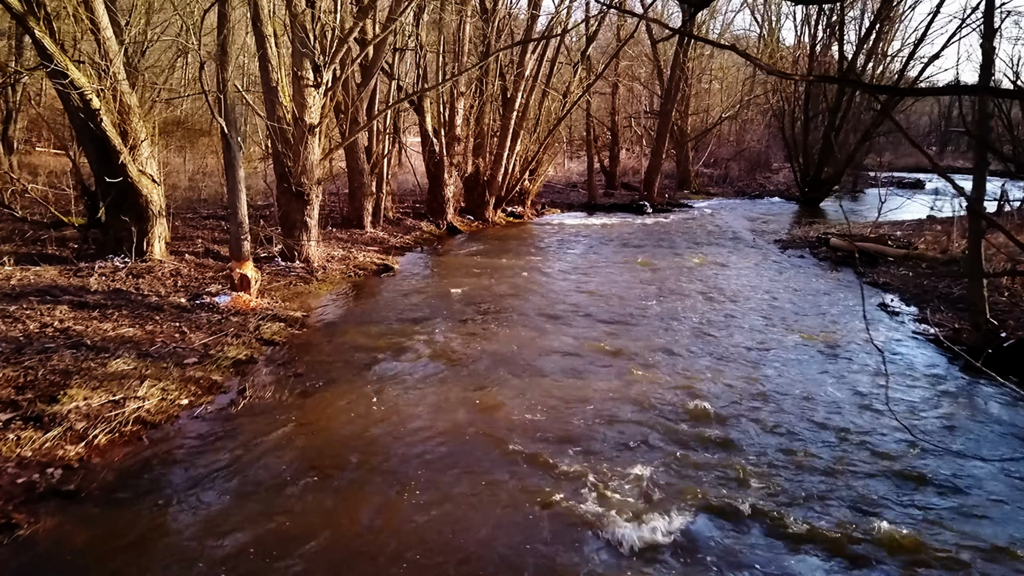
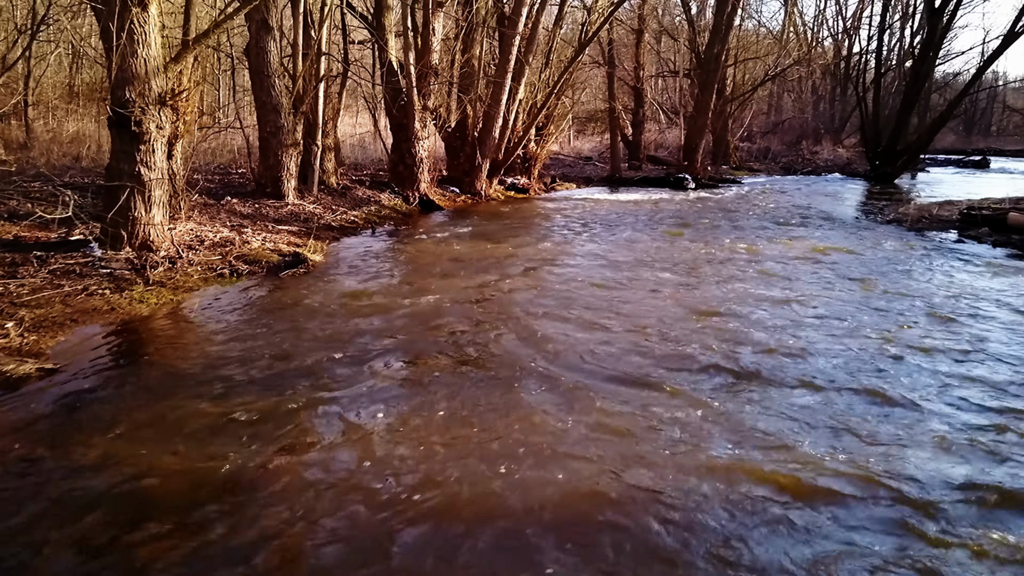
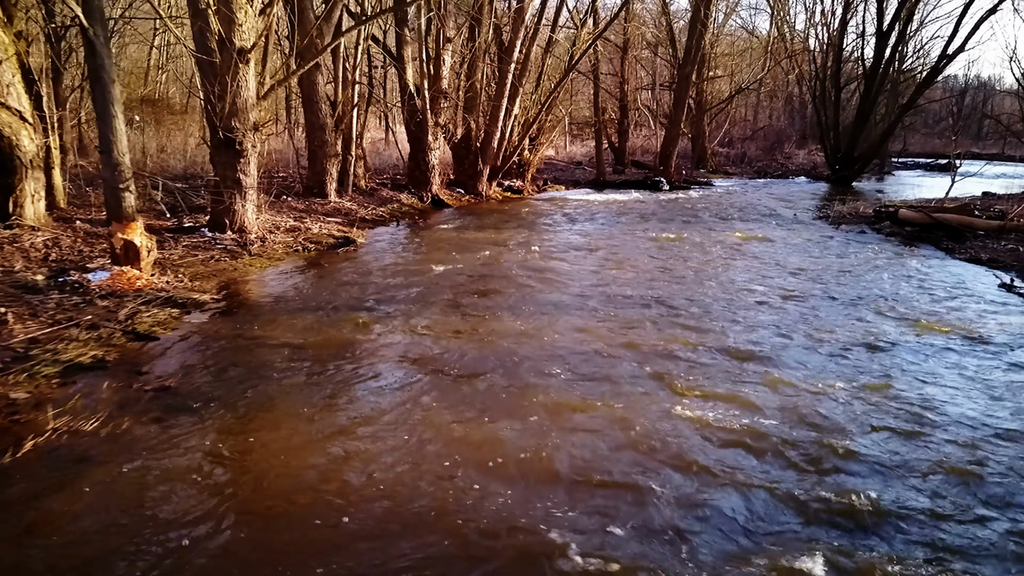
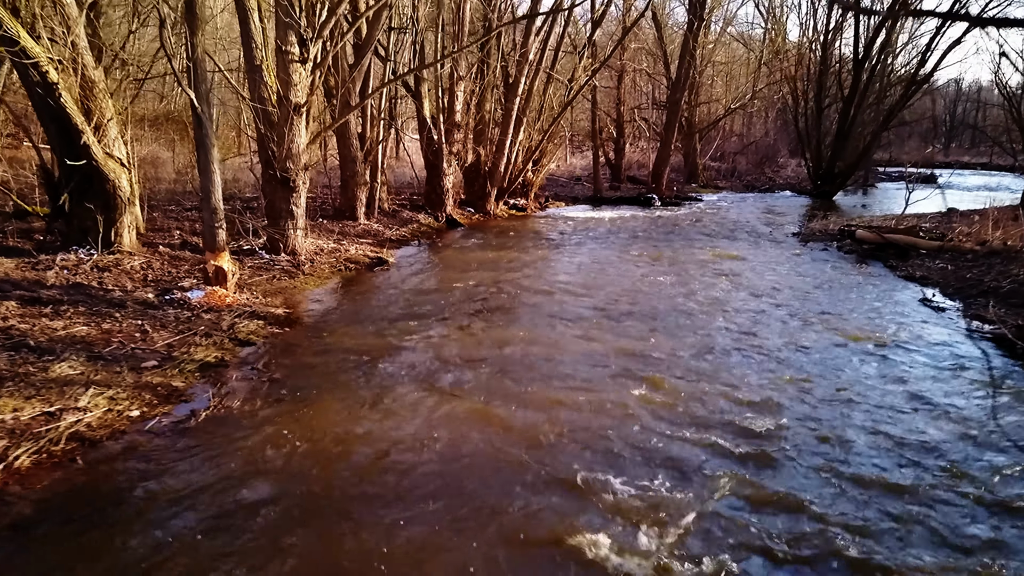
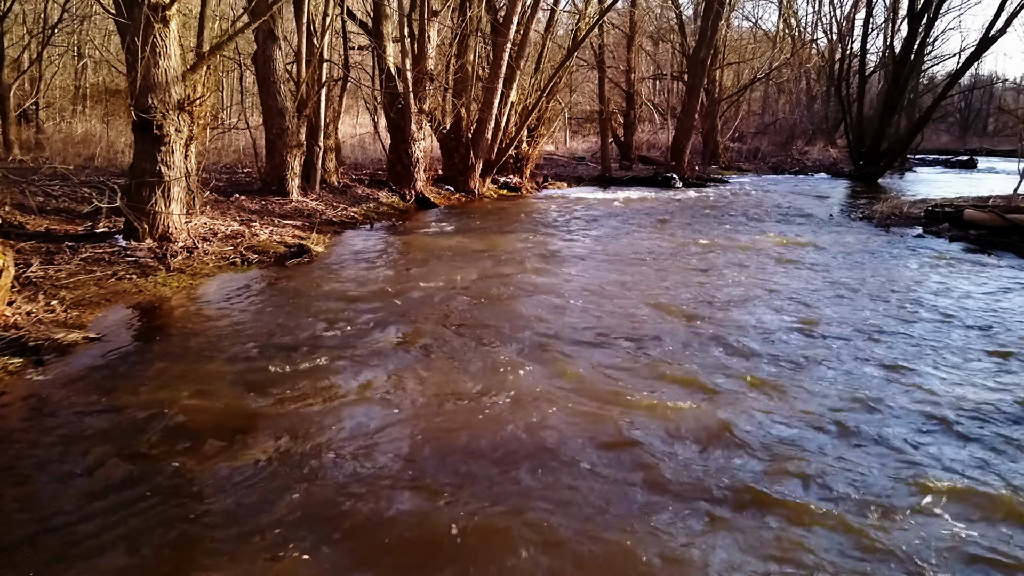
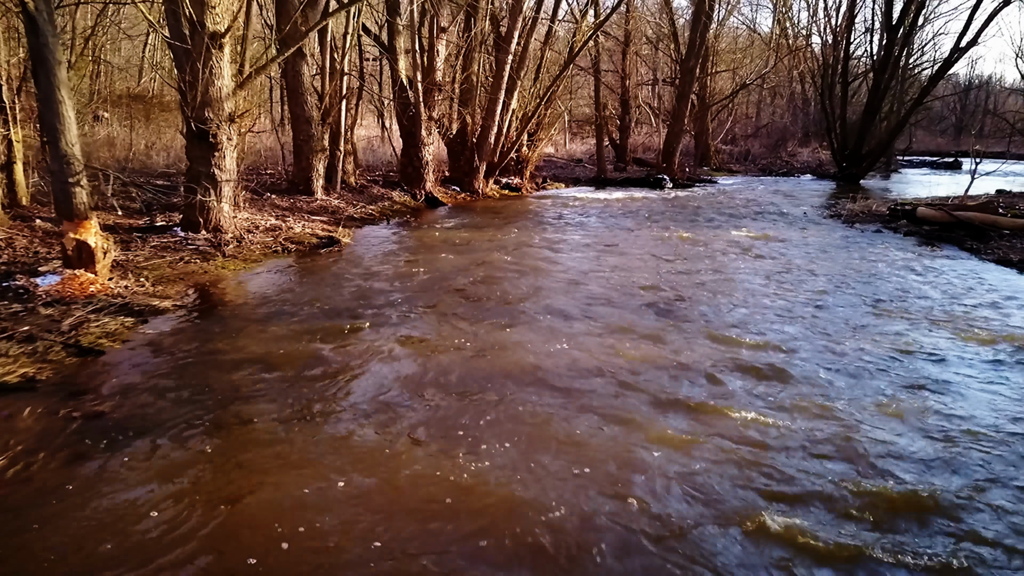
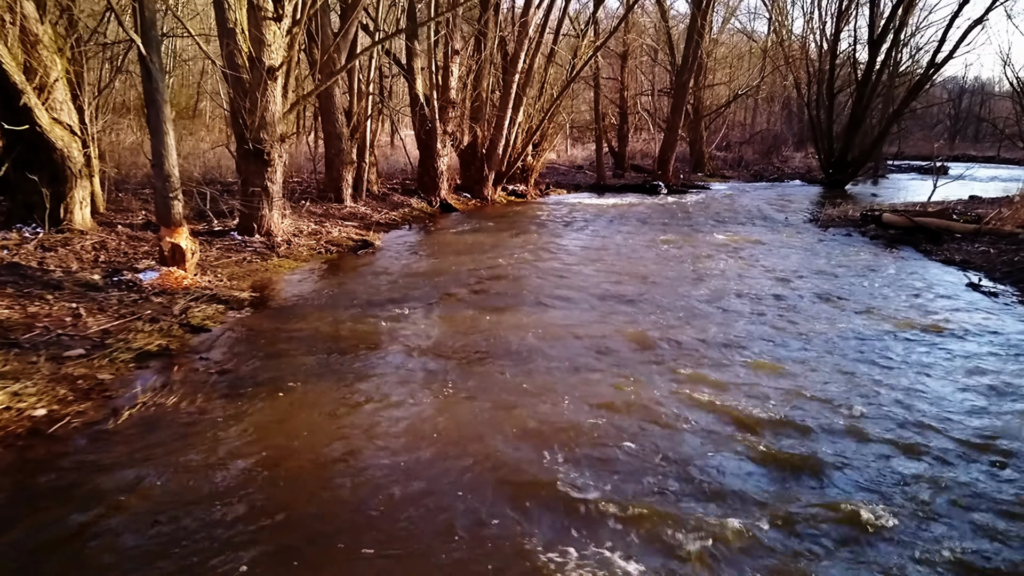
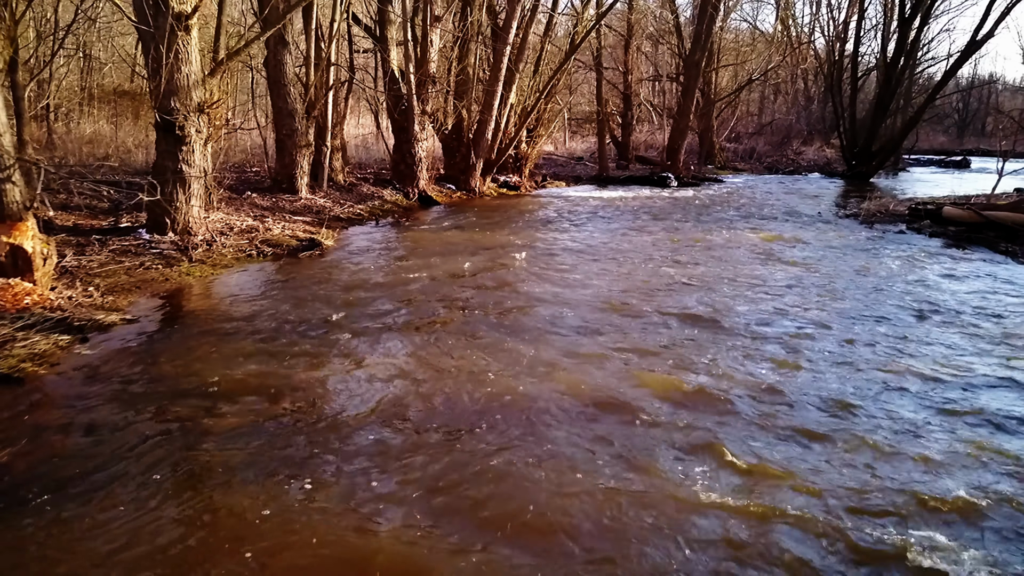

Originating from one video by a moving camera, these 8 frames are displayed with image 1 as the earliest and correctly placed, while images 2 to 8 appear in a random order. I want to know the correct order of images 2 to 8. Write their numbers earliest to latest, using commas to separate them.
4, 7, 3, 6, 8, 5, 2
